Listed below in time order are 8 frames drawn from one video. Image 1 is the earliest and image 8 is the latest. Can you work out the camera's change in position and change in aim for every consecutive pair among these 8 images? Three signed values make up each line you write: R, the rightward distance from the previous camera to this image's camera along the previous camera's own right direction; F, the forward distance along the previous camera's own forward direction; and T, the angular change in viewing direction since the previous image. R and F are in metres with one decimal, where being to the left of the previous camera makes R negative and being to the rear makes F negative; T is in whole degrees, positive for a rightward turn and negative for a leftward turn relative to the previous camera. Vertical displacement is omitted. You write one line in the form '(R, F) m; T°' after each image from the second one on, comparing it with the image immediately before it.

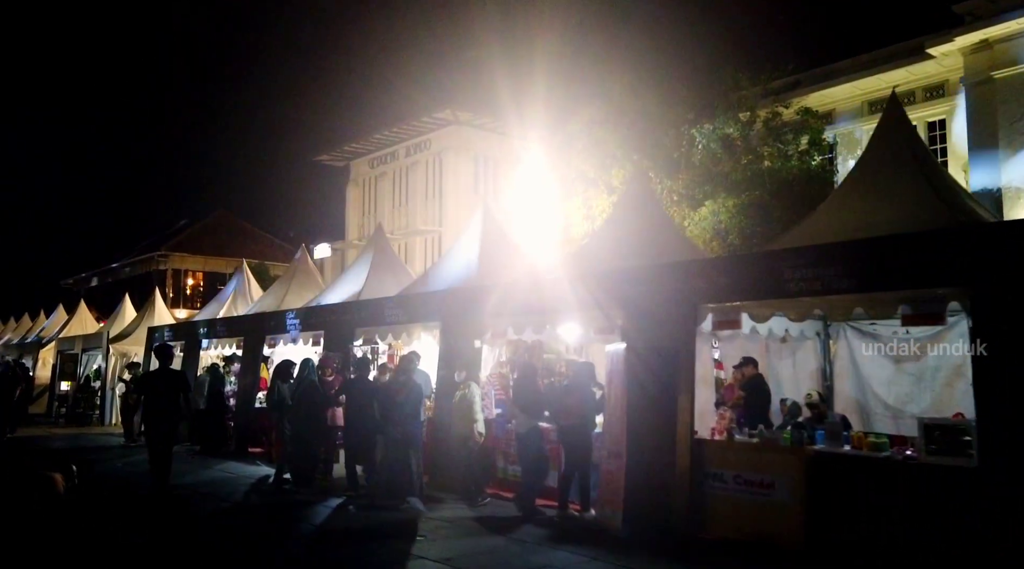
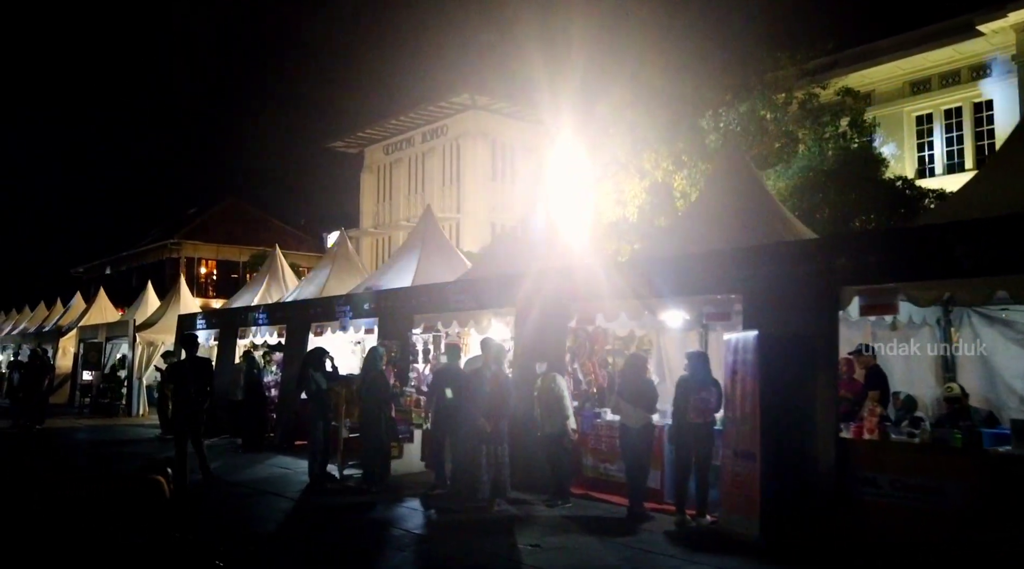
(-0.8, +0.8) m; 0°
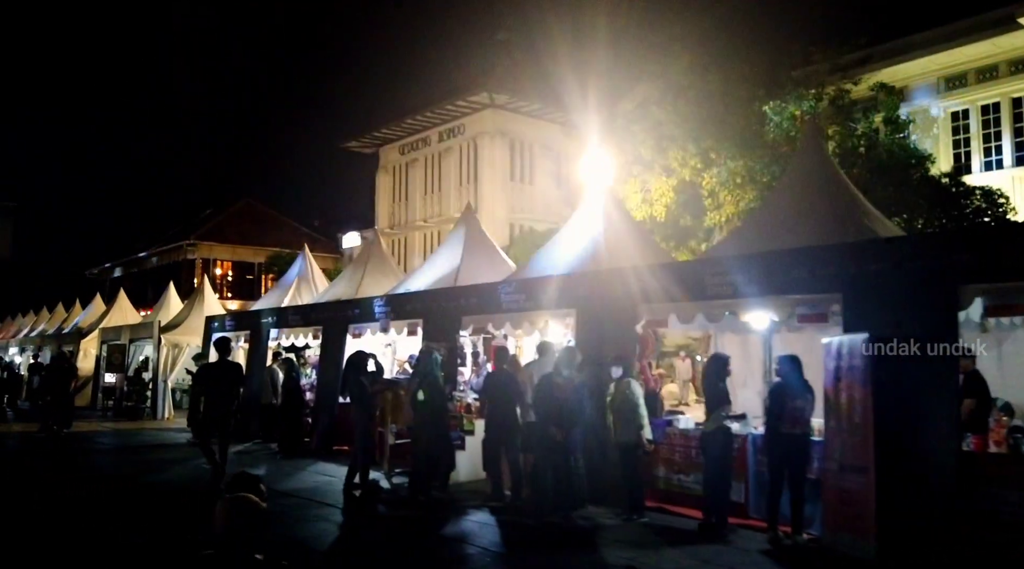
(-0.6, +0.5) m; -1°
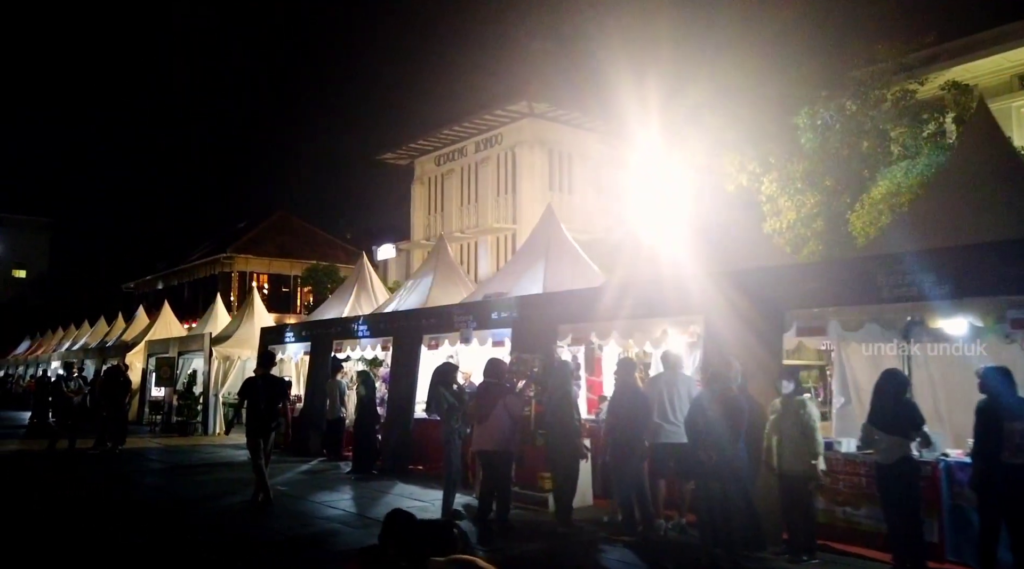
(-0.9, +1.0) m; -2°
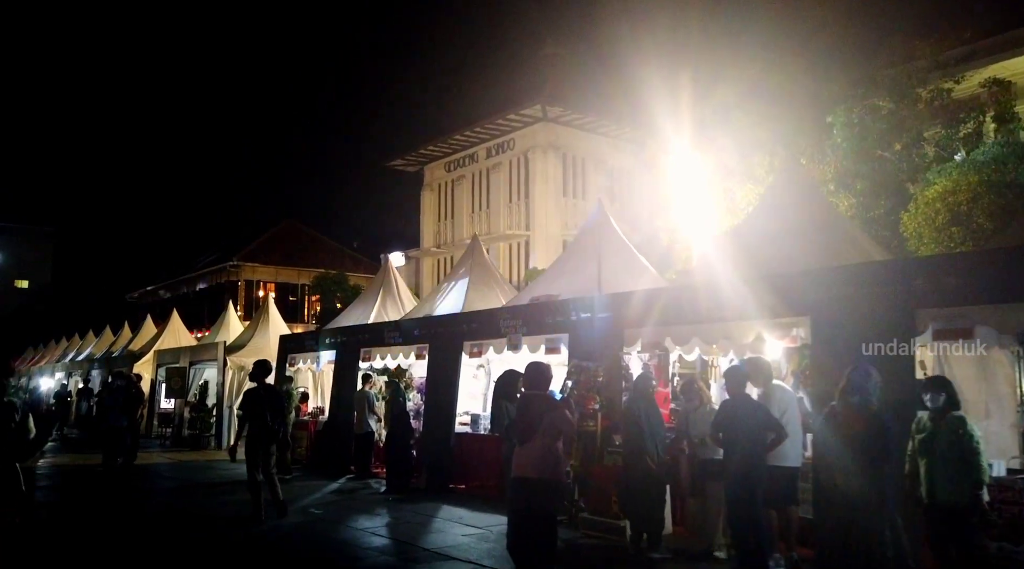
(-0.6, +1.0) m; 0°
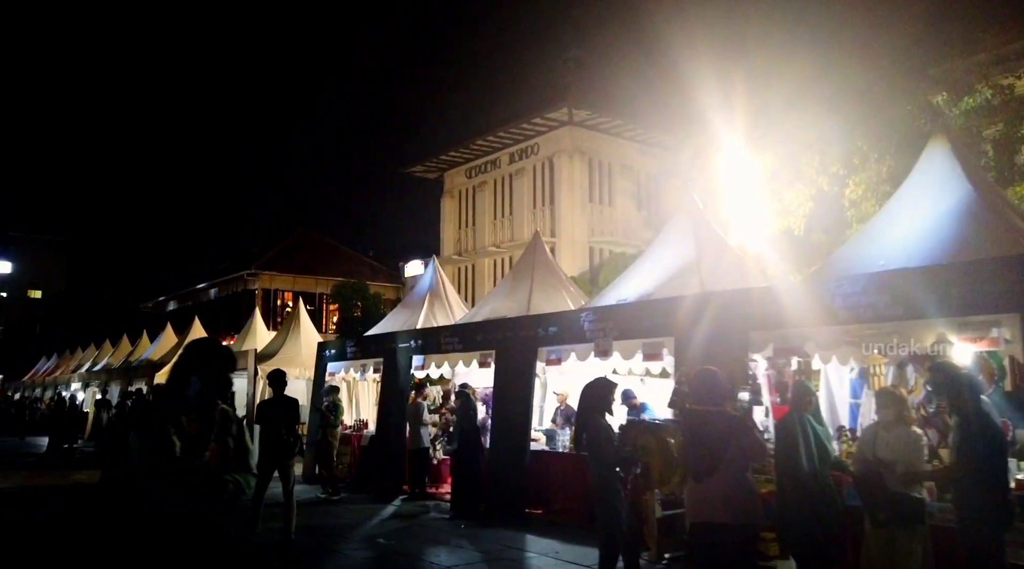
(-0.9, +1.3) m; -1°
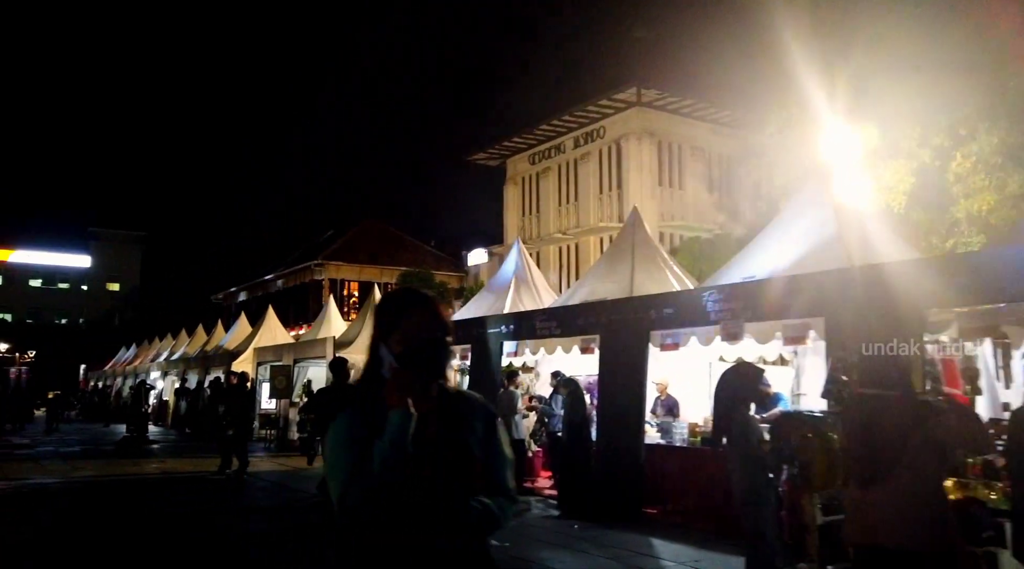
(-0.6, +0.9) m; -4°
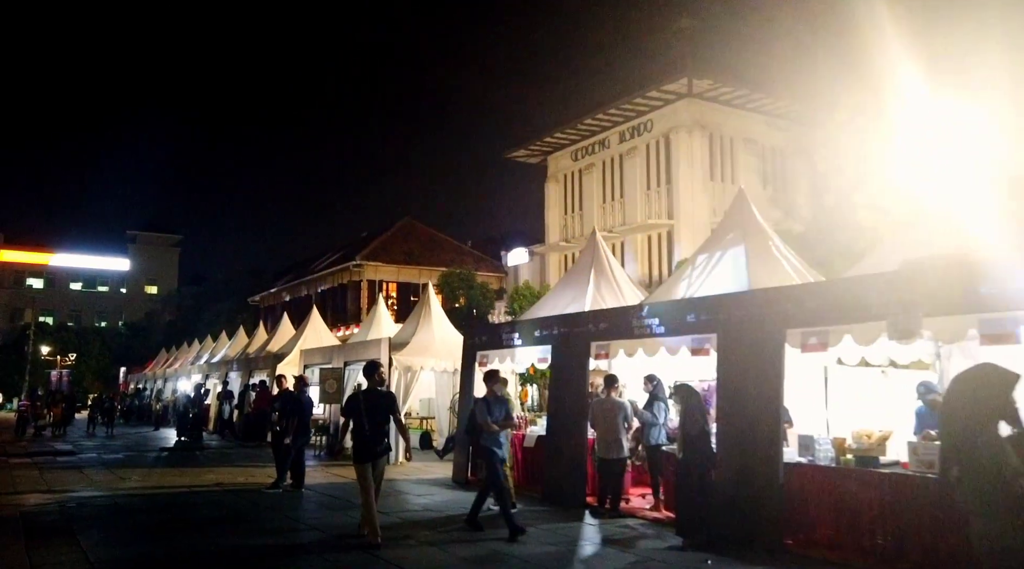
(-0.8, +1.4) m; -2°
